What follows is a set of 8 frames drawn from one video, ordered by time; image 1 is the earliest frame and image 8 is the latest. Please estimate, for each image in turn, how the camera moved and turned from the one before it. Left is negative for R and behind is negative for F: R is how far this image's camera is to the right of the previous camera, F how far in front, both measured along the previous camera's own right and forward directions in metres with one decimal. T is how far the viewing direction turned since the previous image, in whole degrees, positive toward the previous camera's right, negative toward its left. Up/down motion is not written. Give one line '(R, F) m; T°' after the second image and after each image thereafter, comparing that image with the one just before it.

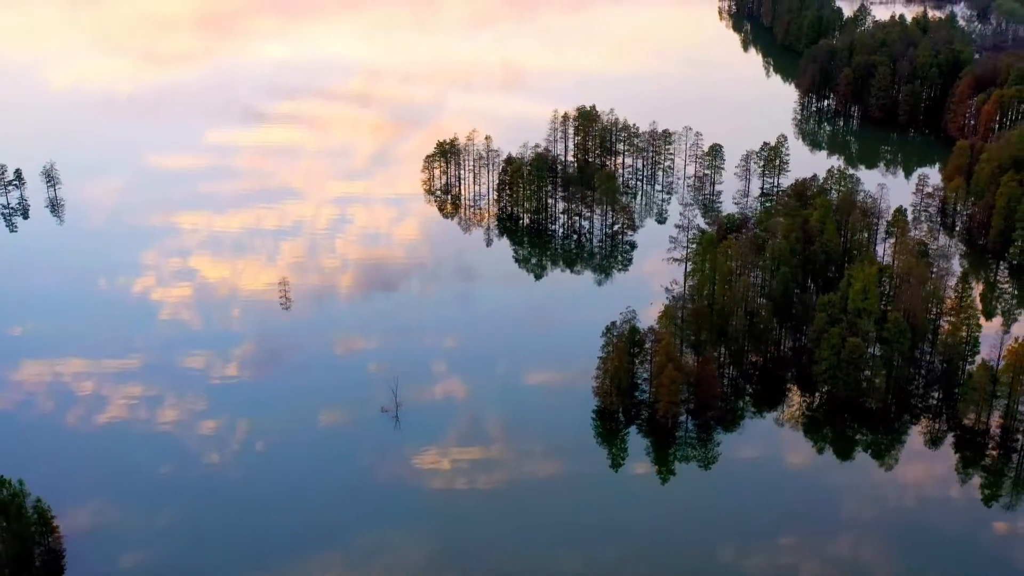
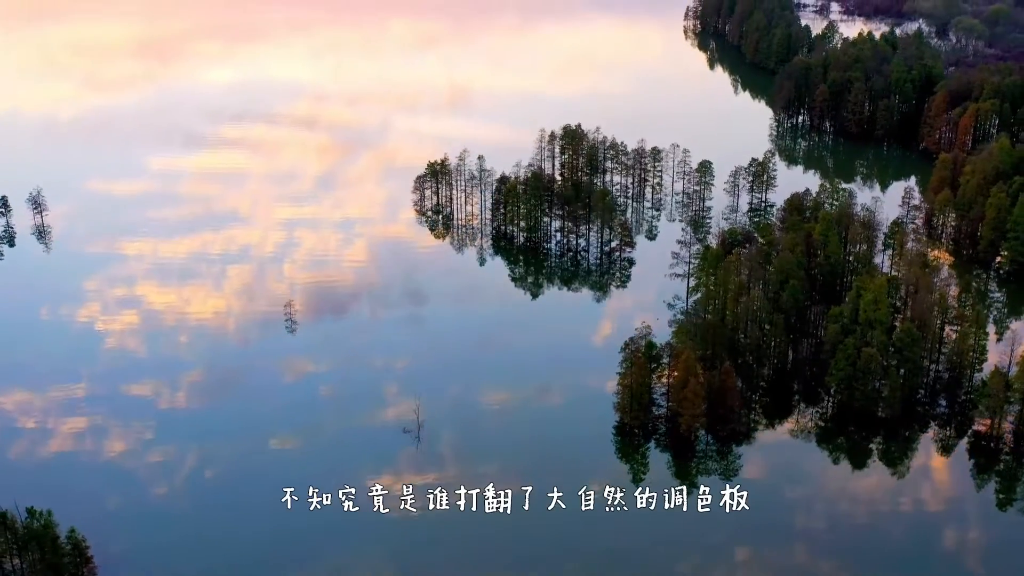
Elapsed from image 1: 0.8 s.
(-1.7, -0.1) m; +3°
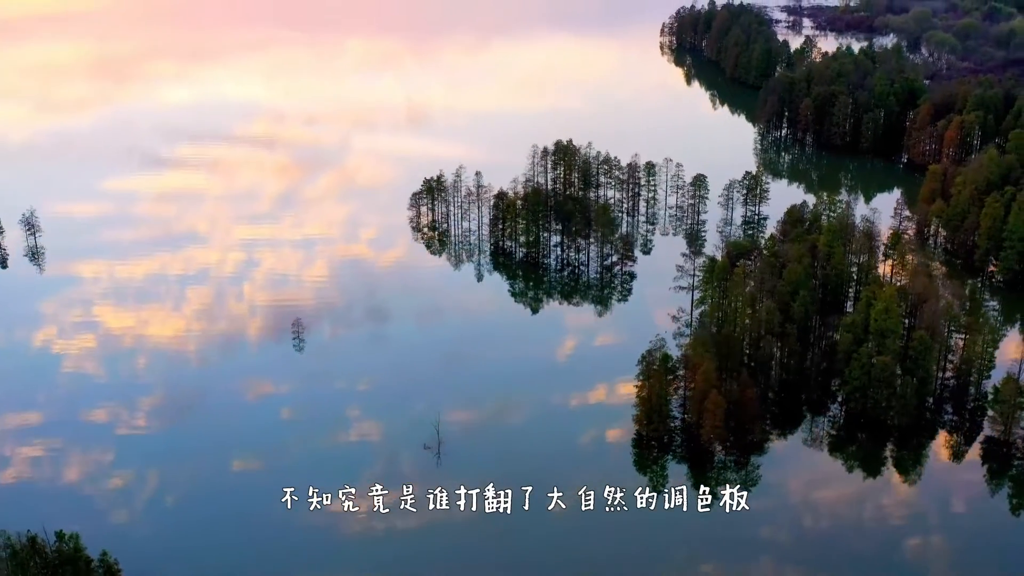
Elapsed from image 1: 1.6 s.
(-1.4, 0.0) m; +2°
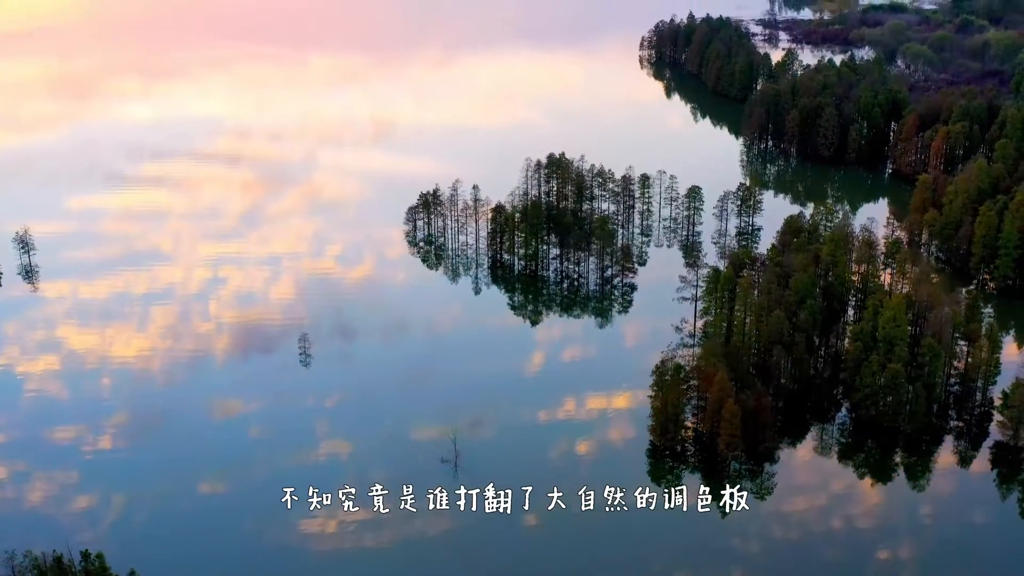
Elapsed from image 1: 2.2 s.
(-1.2, 0.0) m; +2°
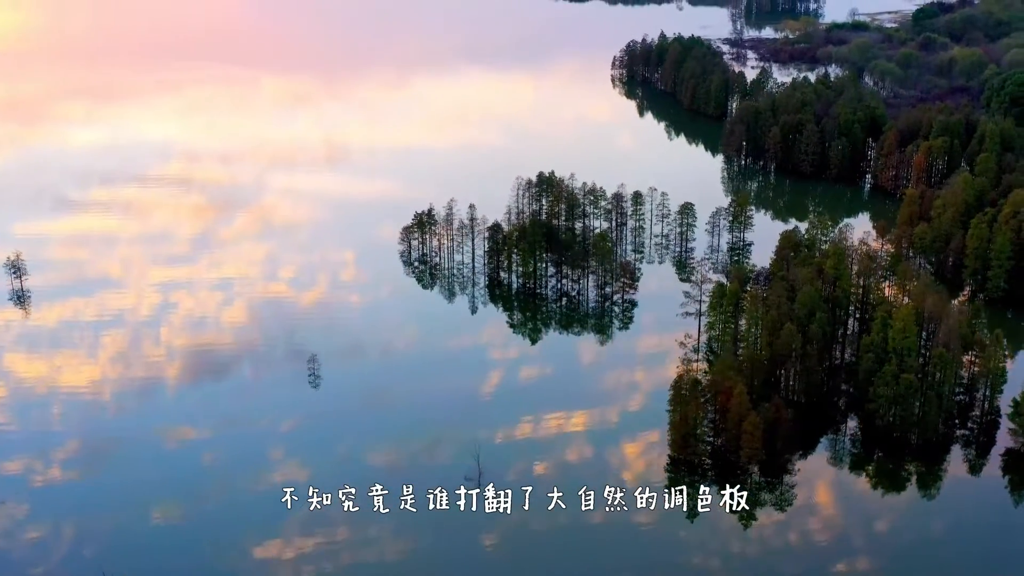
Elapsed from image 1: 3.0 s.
(-1.6, -0.1) m; +2°
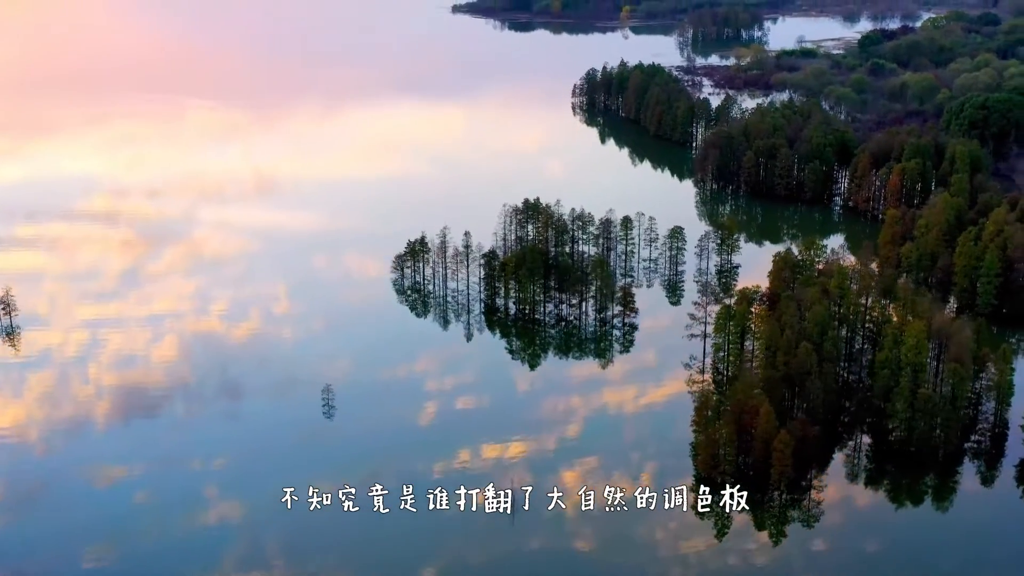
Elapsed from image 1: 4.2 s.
(-2.3, 0.0) m; +3°
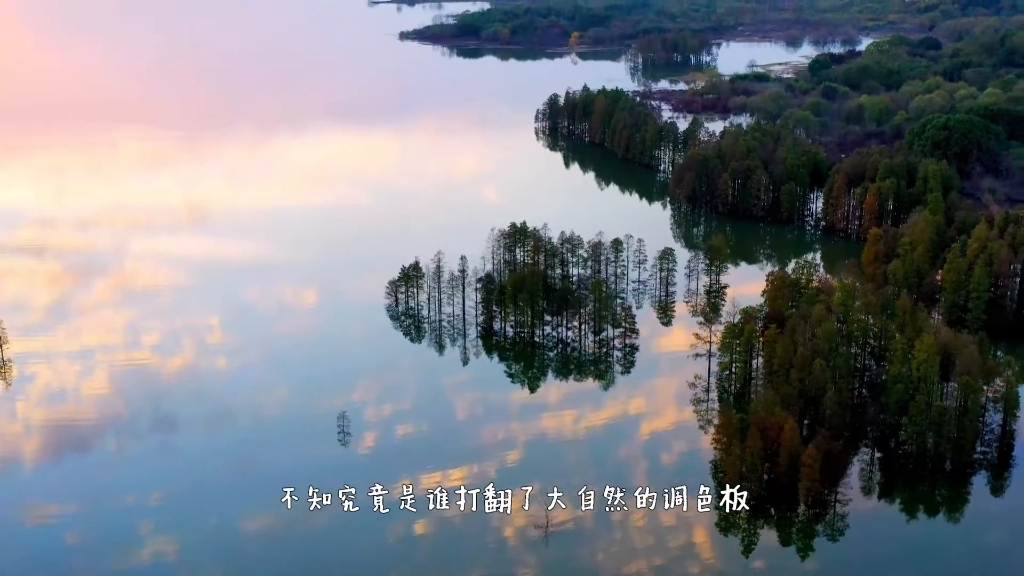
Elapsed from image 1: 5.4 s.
(-2.3, 0.0) m; +3°
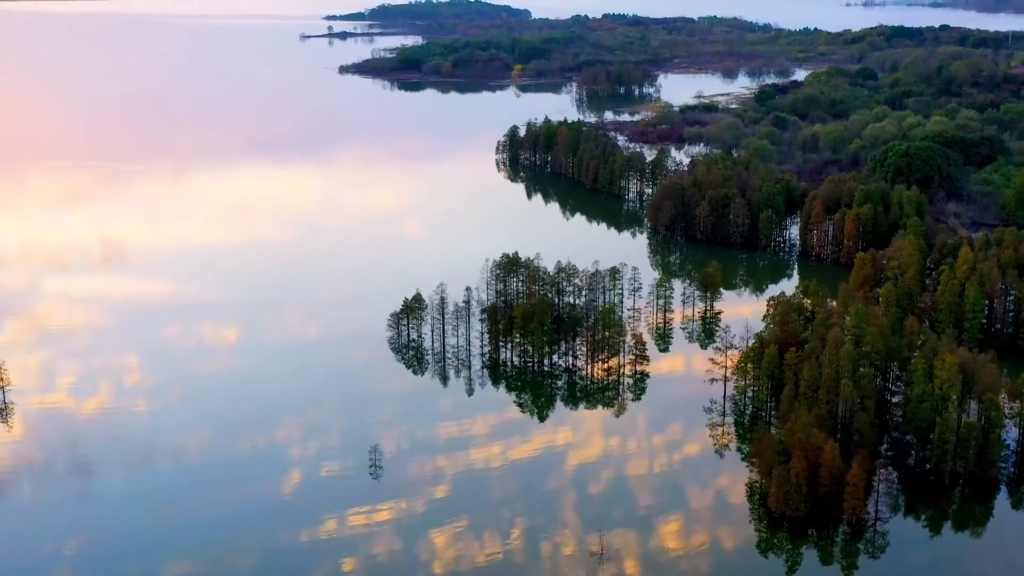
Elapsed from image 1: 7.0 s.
(-3.1, 0.0) m; +4°
